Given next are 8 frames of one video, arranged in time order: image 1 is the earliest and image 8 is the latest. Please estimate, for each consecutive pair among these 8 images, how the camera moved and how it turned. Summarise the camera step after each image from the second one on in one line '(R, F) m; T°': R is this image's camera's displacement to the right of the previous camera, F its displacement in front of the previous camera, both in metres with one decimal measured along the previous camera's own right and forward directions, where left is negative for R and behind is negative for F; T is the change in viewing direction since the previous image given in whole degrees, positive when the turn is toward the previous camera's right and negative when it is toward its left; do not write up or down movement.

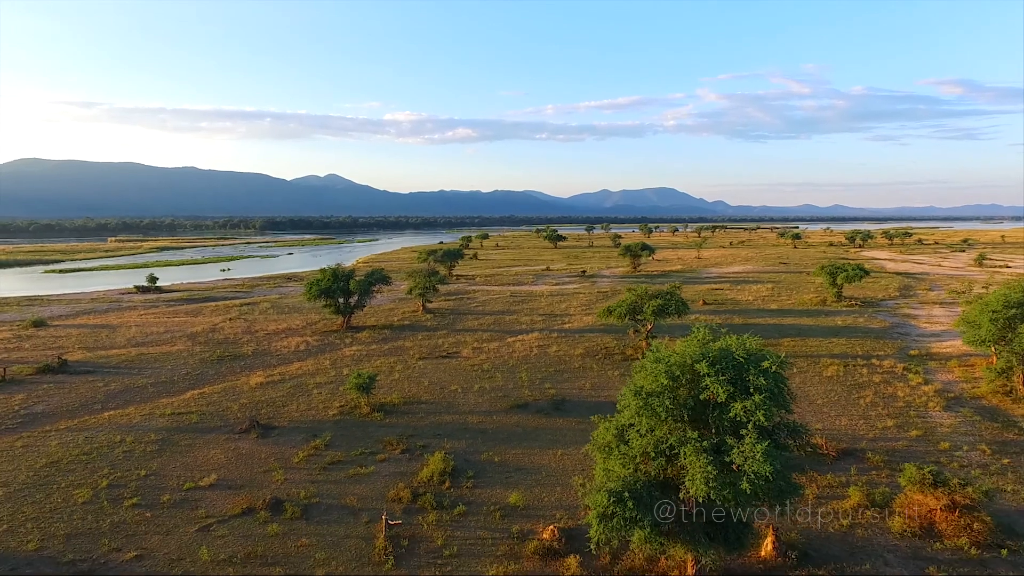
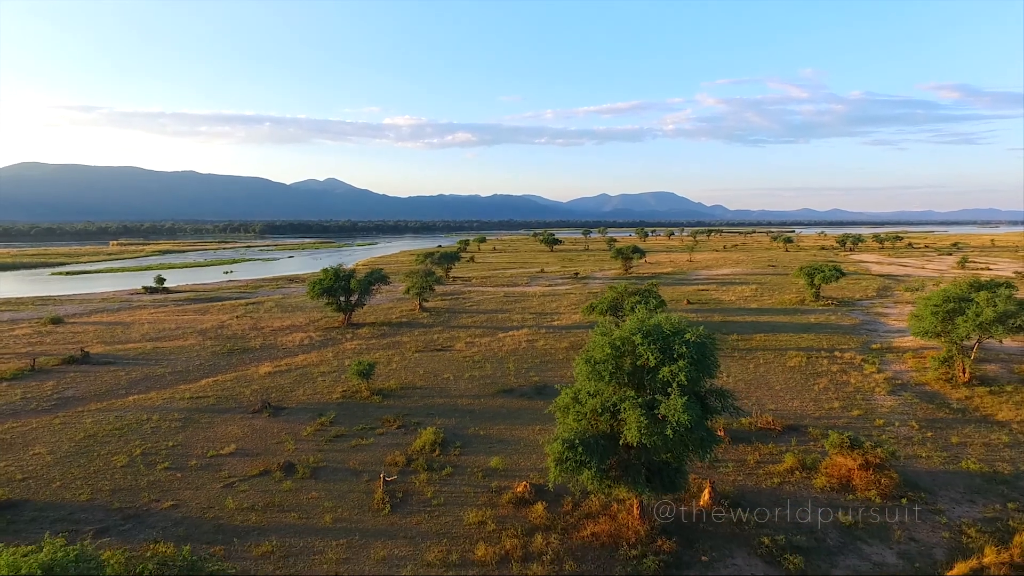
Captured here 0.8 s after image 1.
(+0.4, -1.9) m; 0°
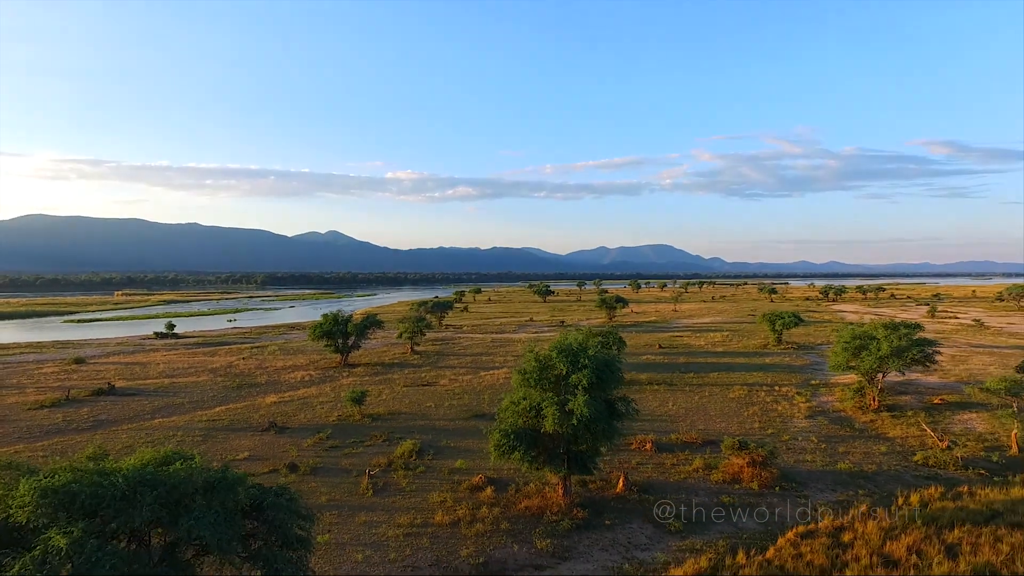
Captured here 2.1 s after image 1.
(+1.0, -3.5) m; 0°
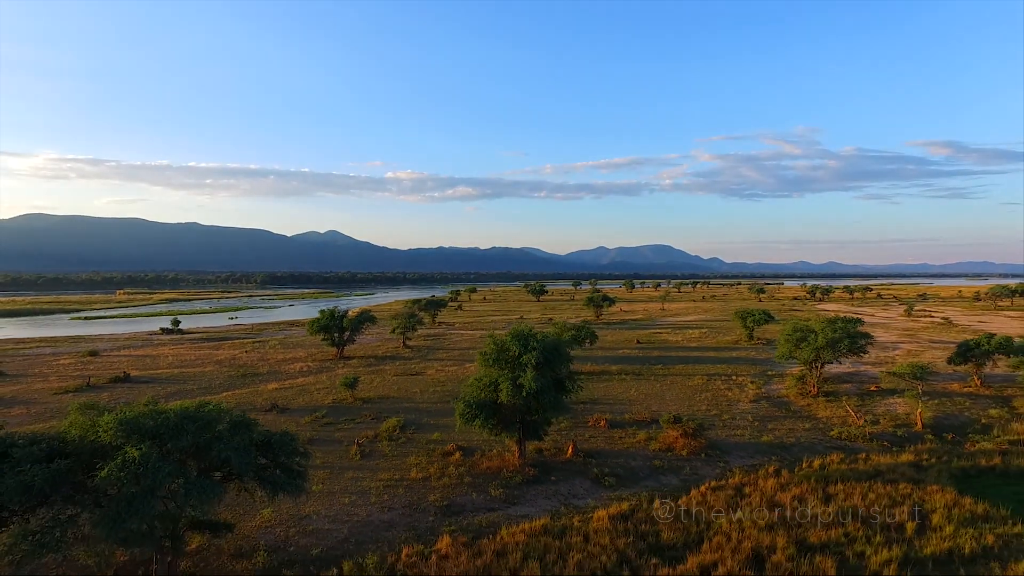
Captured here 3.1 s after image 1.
(+0.9, -2.7) m; 0°
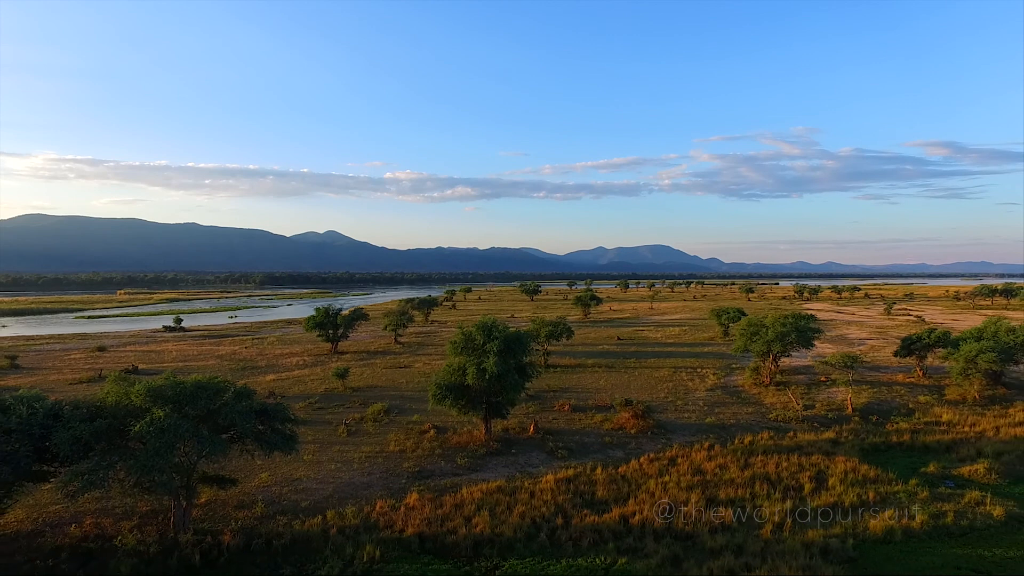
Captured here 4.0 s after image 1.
(+0.9, -2.4) m; 0°
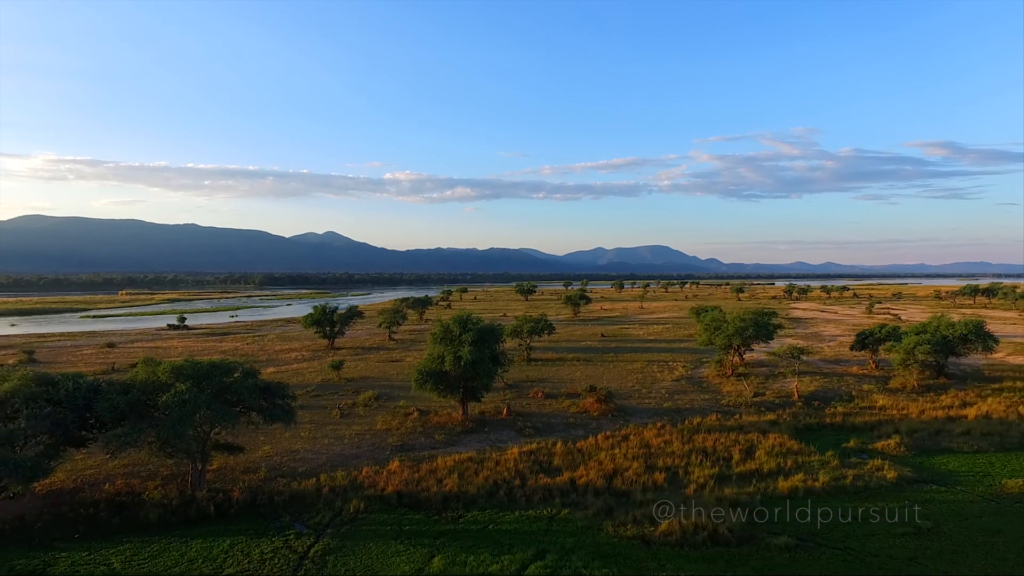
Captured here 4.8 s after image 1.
(+0.8, -2.4) m; 0°
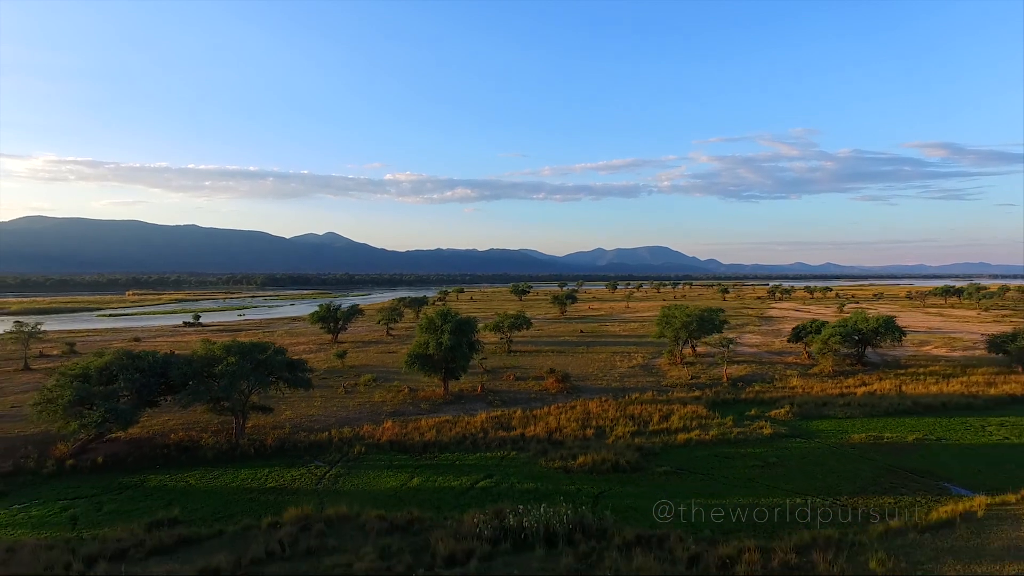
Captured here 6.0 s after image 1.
(+1.1, -5.0) m; 0°
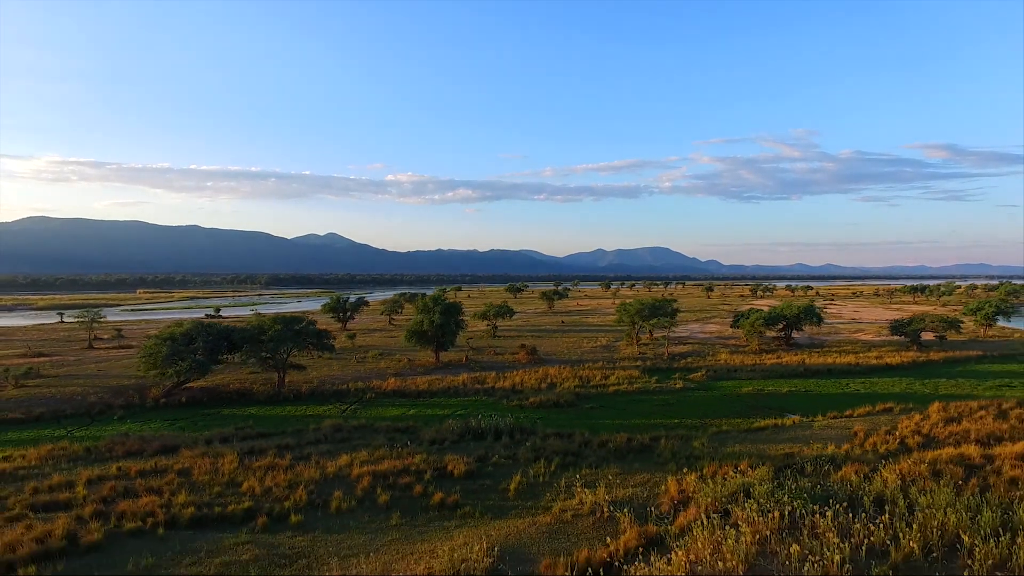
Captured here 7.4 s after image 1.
(+1.2, -6.8) m; 0°
